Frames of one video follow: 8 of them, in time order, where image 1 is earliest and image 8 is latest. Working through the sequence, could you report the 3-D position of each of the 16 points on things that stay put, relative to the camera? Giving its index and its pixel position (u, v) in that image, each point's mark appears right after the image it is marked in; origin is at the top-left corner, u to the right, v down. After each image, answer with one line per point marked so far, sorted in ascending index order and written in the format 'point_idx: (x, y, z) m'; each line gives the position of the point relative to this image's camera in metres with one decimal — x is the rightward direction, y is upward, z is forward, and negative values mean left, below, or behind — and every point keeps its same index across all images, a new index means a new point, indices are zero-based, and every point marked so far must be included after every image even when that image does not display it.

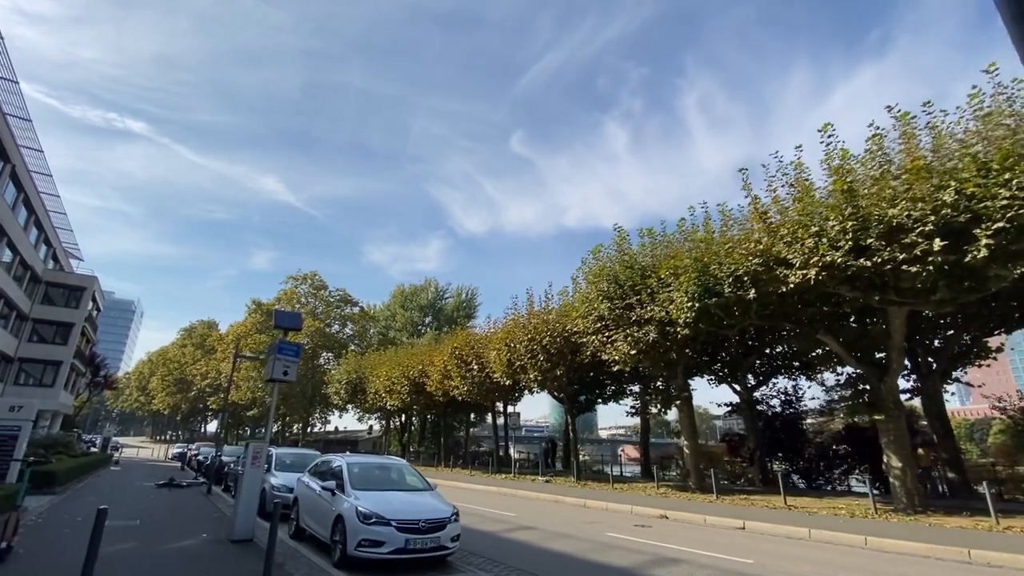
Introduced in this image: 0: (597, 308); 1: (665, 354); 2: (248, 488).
0: (+3.4, -0.9, +18.6) m
1: (+5.8, -2.5, +17.3) m
2: (-5.3, -4.0, +9.4) m
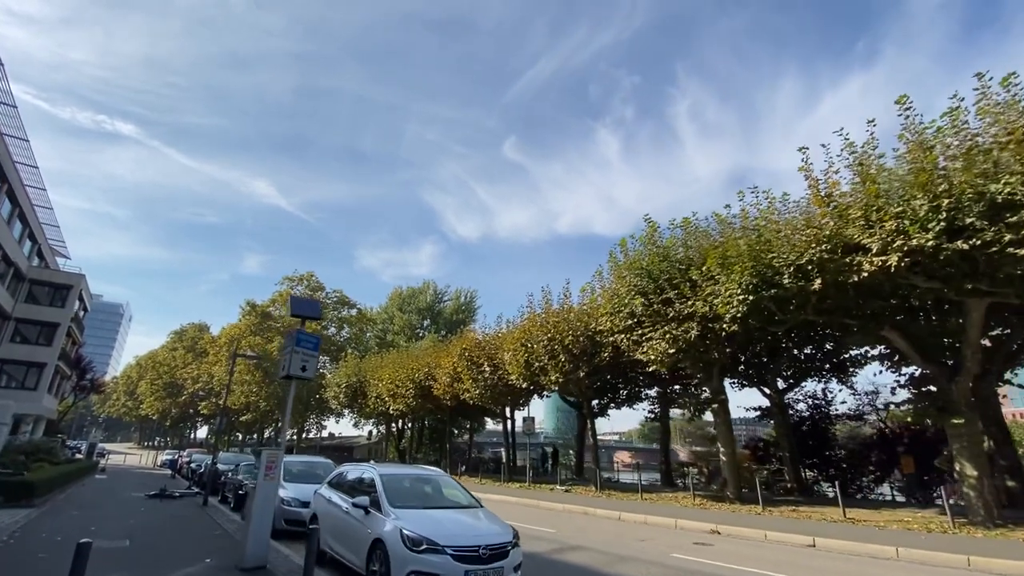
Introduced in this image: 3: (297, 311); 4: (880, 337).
0: (+4.3, -0.6, +17.3) m
1: (+6.7, -2.3, +16.0) m
2: (-4.2, -3.6, +7.9) m
3: (-4.2, -0.5, +9.3) m
4: (+11.0, -1.4, +13.9) m
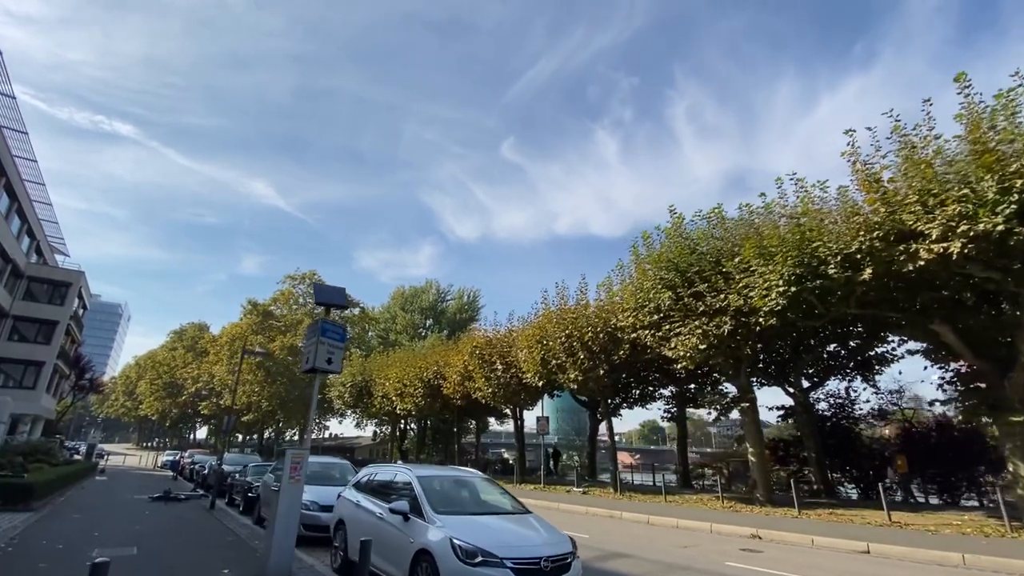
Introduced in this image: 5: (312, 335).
0: (+5.1, -0.4, +16.6) m
1: (+7.5, -2.0, +15.3) m
2: (-3.4, -3.4, +7.1) m
3: (-3.4, -0.3, +8.5) m
4: (+11.7, -1.2, +13.2) m
5: (-3.5, -0.8, +8.2) m
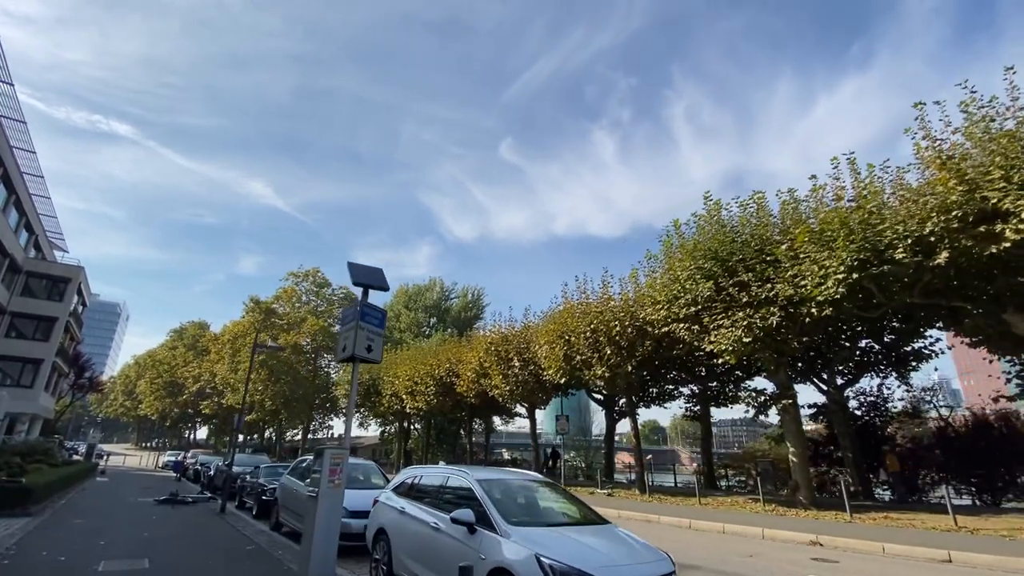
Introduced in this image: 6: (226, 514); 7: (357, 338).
0: (+6.0, -0.1, +15.6) m
1: (+8.4, -1.7, +14.4) m
2: (-2.5, -3.0, +6.2) m
3: (-2.4, +0.1, +7.6) m
4: (+12.7, -0.9, +12.3) m
5: (-2.5, -0.5, +7.2) m
6: (-8.8, -7.0, +14.4) m
7: (-2.3, -0.7, +7.0) m
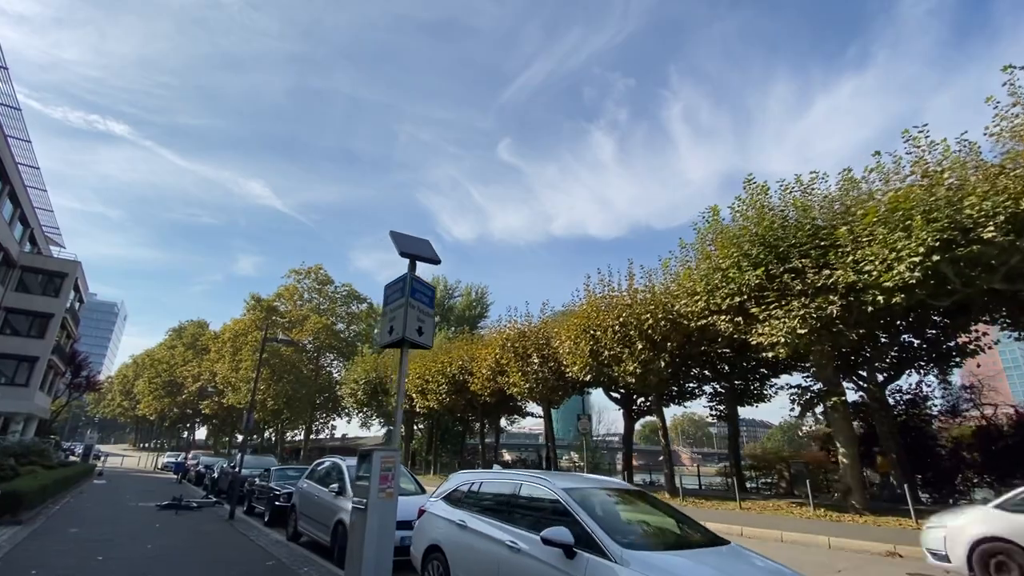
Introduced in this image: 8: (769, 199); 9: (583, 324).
0: (+7.0, +0.3, +14.5) m
1: (+9.4, -1.3, +13.3) m
2: (-1.5, -2.7, +5.0) m
3: (-1.4, +0.4, +6.4) m
4: (+13.7, -0.5, +11.2) m
5: (-1.5, -0.1, +6.1) m
6: (-7.8, -6.6, +13.2) m
7: (-1.3, -0.4, +5.9) m
8: (+8.3, +2.9, +15.2) m
9: (+3.0, -1.5, +20.0) m
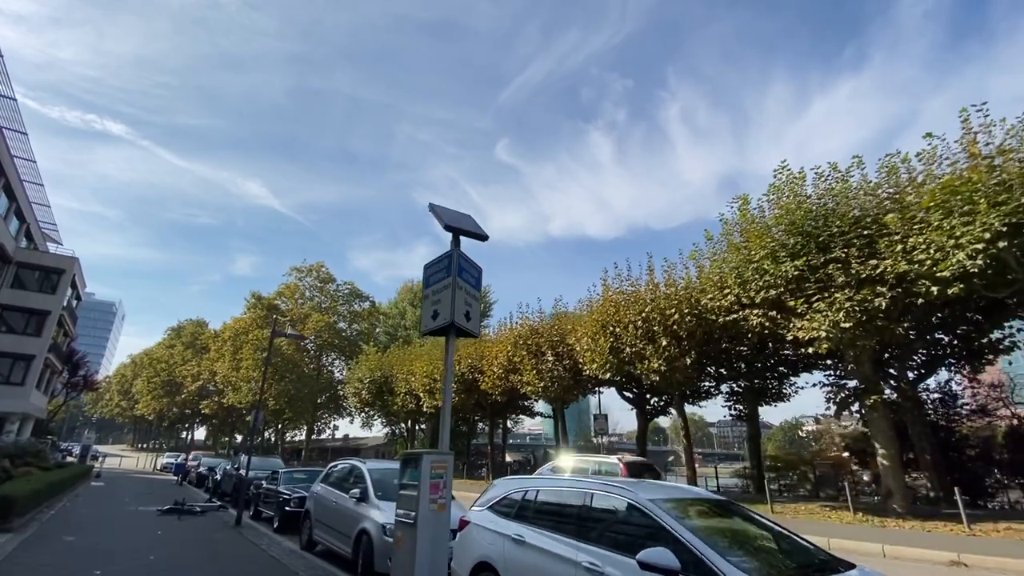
0: (+7.7, +0.5, +13.7) m
1: (+10.1, -1.1, +12.5) m
2: (-0.8, -2.4, +4.2) m
3: (-0.7, +0.7, +5.6) m
4: (+14.4, -0.3, +10.4) m
5: (-0.8, +0.1, +5.3) m
6: (-7.2, -6.4, +12.4) m
7: (-0.6, -0.1, +5.1) m
8: (+9.0, +3.1, +14.4) m
9: (+3.7, -1.3, +19.2) m
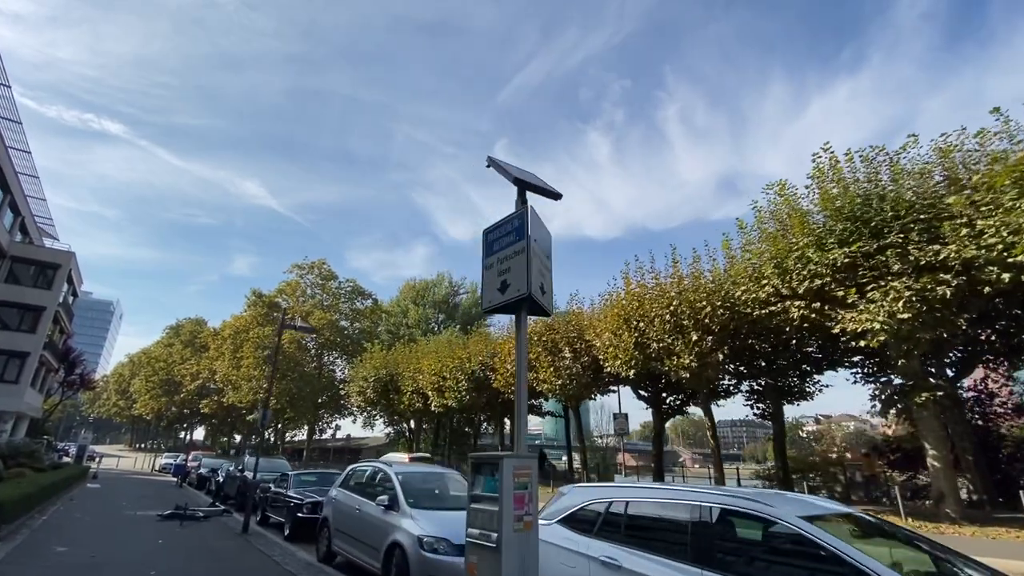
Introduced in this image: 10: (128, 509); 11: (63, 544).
0: (+8.4, +0.8, +12.8) m
1: (+10.8, -0.8, +11.6) m
2: (0.0, -2.1, +3.3) m
3: (+0.1, +1.0, +4.7) m
4: (+15.1, 0.0, +9.5) m
5: (0.0, +0.4, +4.3) m
6: (-6.4, -6.0, +11.5) m
7: (+0.1, +0.2, +4.1) m
8: (+9.8, +3.4, +13.5) m
9: (+4.4, -1.0, +18.2) m
10: (-12.7, -7.3, +15.5) m
11: (-9.7, -5.5, +10.1) m
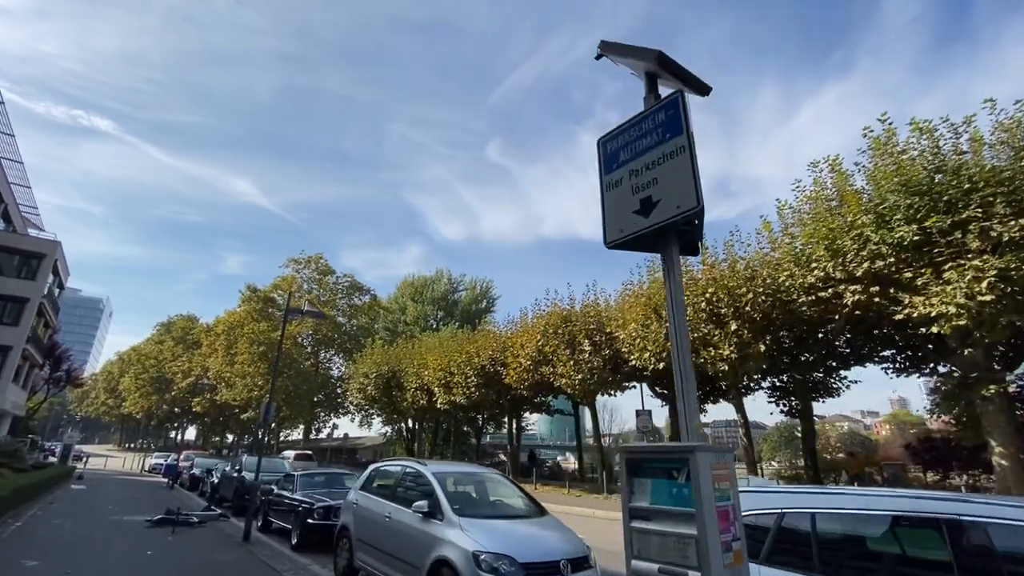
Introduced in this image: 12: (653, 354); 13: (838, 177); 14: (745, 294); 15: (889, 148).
0: (+9.2, +1.3, +11.6) m
1: (+11.7, -0.4, +10.4) m
2: (+0.9, -1.6, +2.0) m
3: (+1.0, +1.5, +3.4) m
4: (+16.0, +0.4, +8.4) m
5: (+0.9, +0.9, +3.0) m
6: (-5.6, -5.5, +10.1) m
7: (+1.1, +0.7, +2.9) m
8: (+10.6, +3.9, +12.3) m
9: (+5.2, -0.5, +17.0) m
10: (-12.0, -6.7, +14.0) m
11: (-8.9, -5.0, +8.7) m
12: (+5.1, -2.3, +17.1) m
13: (+9.4, +3.2, +13.5) m
14: (+7.3, -0.2, +14.9) m
15: (+10.1, +3.8, +12.3) m
